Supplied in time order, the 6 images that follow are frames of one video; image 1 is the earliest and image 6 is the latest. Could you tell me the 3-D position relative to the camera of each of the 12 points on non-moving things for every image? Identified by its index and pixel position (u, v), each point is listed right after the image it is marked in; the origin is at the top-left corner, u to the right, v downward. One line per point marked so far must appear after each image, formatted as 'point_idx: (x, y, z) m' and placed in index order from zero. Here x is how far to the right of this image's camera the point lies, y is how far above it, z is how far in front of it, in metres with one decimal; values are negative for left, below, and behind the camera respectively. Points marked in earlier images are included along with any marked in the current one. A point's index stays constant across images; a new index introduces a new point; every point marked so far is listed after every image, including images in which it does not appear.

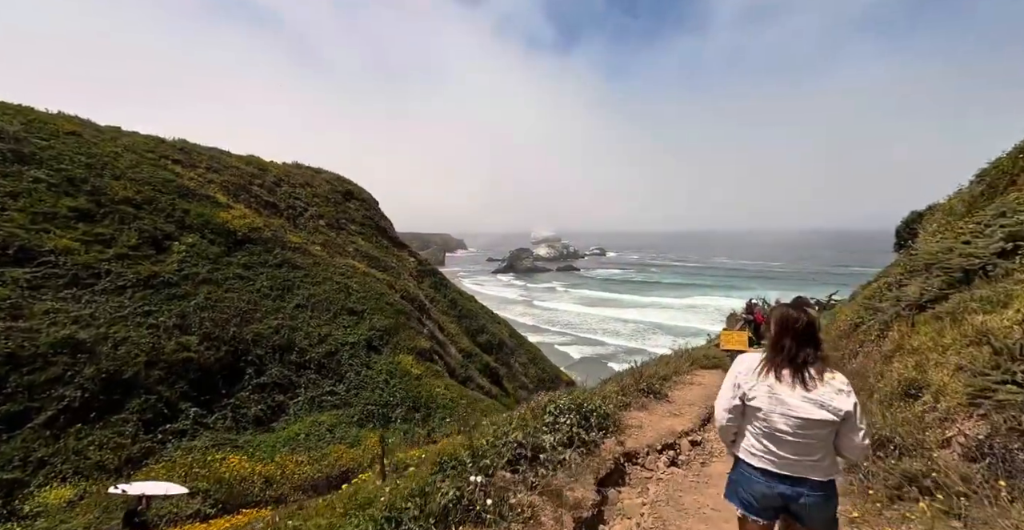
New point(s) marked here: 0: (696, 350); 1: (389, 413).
0: (+3.5, -1.9, +10.5) m
1: (-3.3, -4.0, +13.9) m
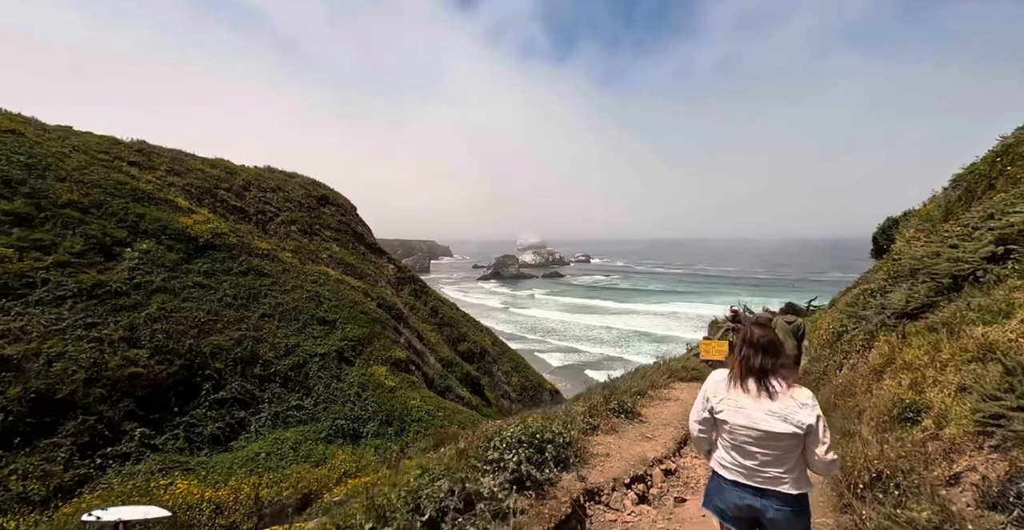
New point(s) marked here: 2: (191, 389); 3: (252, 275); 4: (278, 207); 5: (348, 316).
0: (+3.0, -2.0, +10.0) m
1: (-3.9, -4.2, +13.1) m
2: (-6.7, -2.6, +10.6) m
3: (-7.6, -0.3, +14.9) m
4: (-9.2, +2.3, +20.0) m
5: (-5.4, -1.7, +16.8) m
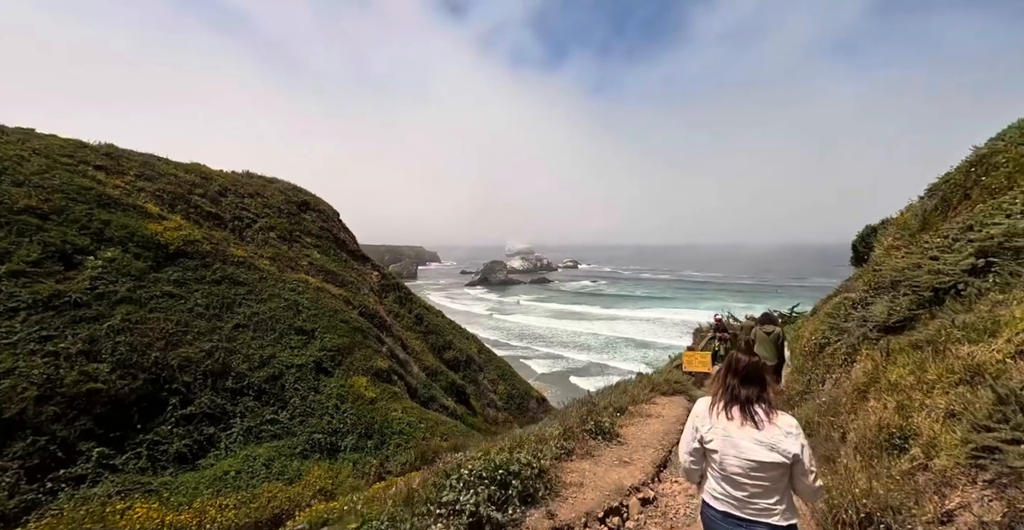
0: (+2.7, -2.2, +9.7) m
1: (-4.3, -4.4, +12.7) m
2: (-7.0, -2.7, +10.0) m
3: (-8.0, -0.5, +14.4) m
4: (-9.8, +2.0, +19.5) m
5: (-5.9, -1.9, +16.3) m
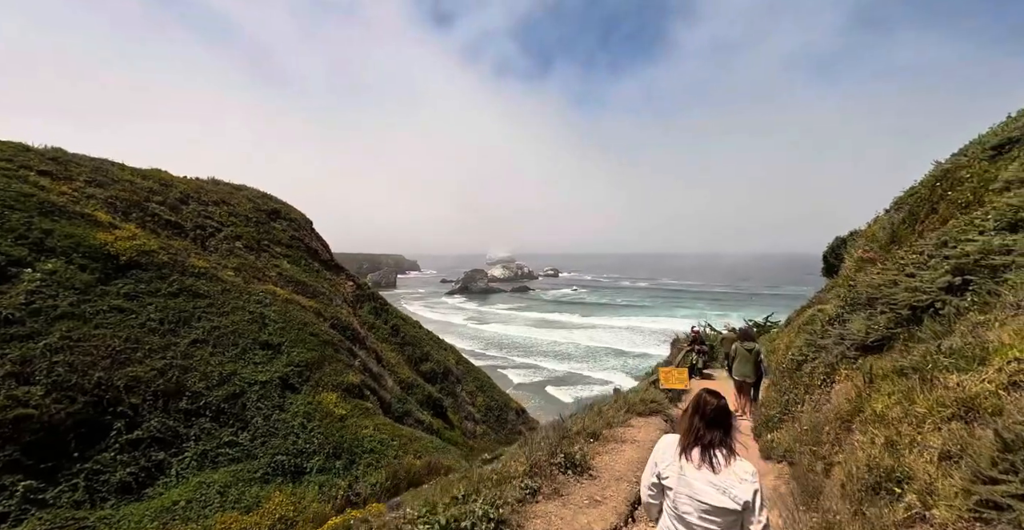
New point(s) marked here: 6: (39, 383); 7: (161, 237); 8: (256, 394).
0: (+2.2, -2.4, +9.3) m
1: (-4.9, -4.6, +11.9) m
2: (-7.5, -3.0, +9.2) m
3: (-8.7, -0.8, +13.5) m
4: (-10.7, +1.6, +18.6) m
5: (-6.6, -2.2, +15.6) m
6: (-8.0, -2.0, +8.7) m
7: (-10.1, +0.8, +14.6) m
8: (-6.4, -3.2, +12.8) m
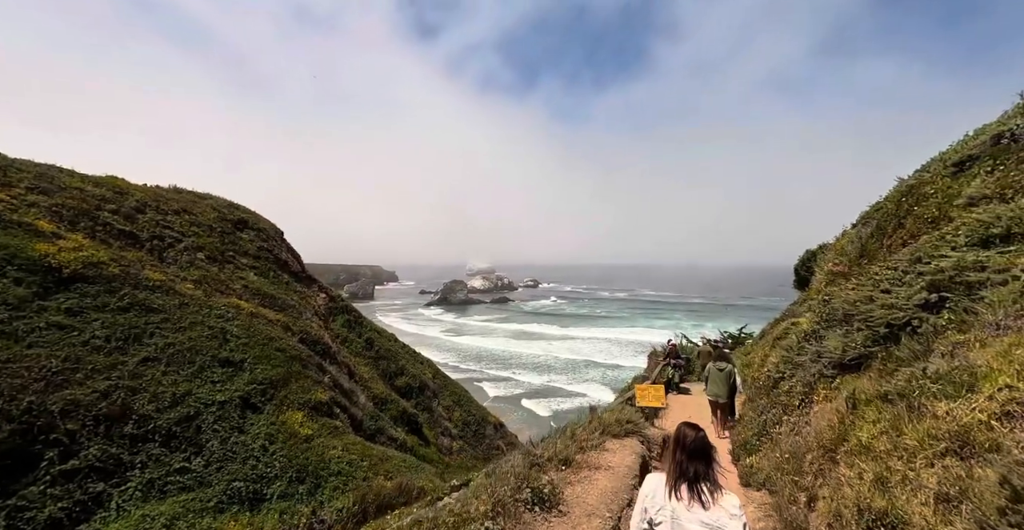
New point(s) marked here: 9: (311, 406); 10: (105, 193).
0: (+1.7, -2.5, +8.8) m
1: (-5.4, -4.9, +11.1) m
2: (-7.9, -3.2, +8.4) m
3: (-9.3, -1.1, +12.7) m
4: (-11.5, +1.2, +17.7) m
5: (-7.3, -2.6, +14.8) m
6: (-8.5, -2.2, +7.8) m
7: (-10.7, +0.5, +13.7) m
8: (-7.0, -3.5, +11.9) m
9: (-5.7, -4.0, +14.2) m
10: (-12.6, +2.2, +15.9) m
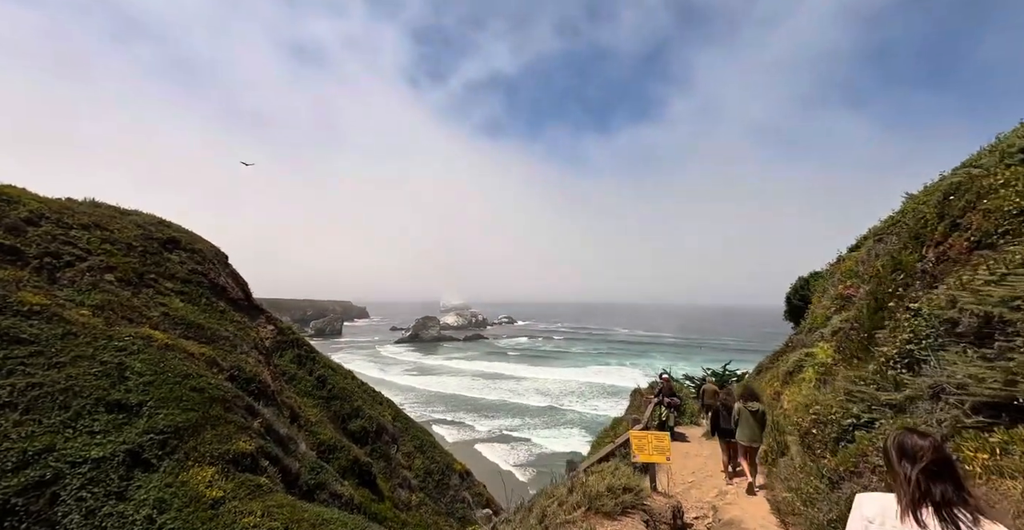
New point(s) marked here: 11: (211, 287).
0: (+1.1, -2.7, +6.6) m
1: (-6.2, -5.2, +8.4) m
2: (-8.5, -3.2, +5.6) m
3: (-10.1, -1.5, +9.9) m
4: (-12.5, +0.5, +15.0) m
5: (-8.2, -3.1, +12.0) m
6: (-9.0, -2.2, +5.1) m
7: (-11.6, 0.0, +11.0) m
8: (-7.8, -3.8, +9.2) m
9: (-6.6, -4.4, +11.5) m
10: (-13.5, +1.7, +13.2) m
11: (-11.6, -0.9, +19.4) m
